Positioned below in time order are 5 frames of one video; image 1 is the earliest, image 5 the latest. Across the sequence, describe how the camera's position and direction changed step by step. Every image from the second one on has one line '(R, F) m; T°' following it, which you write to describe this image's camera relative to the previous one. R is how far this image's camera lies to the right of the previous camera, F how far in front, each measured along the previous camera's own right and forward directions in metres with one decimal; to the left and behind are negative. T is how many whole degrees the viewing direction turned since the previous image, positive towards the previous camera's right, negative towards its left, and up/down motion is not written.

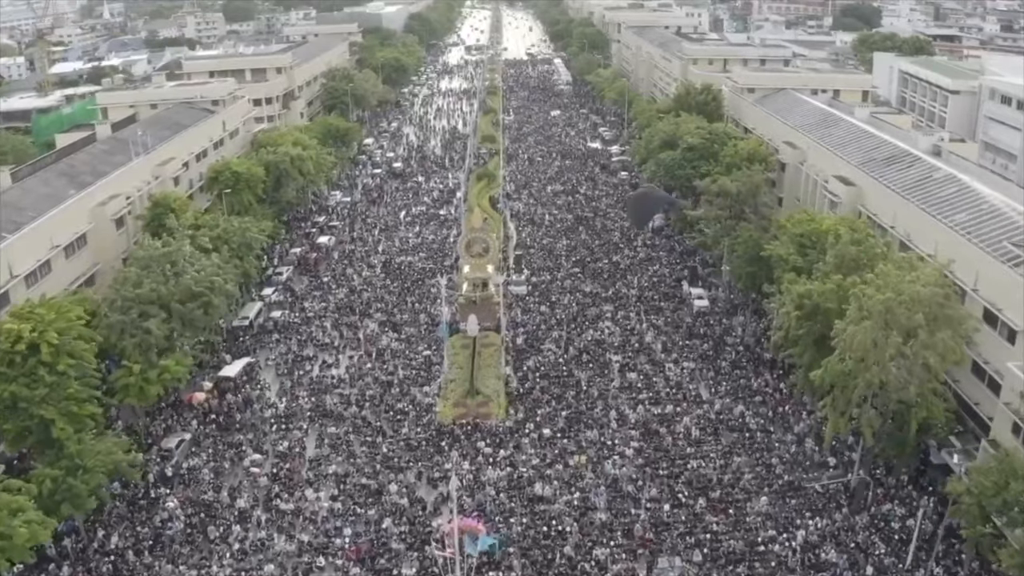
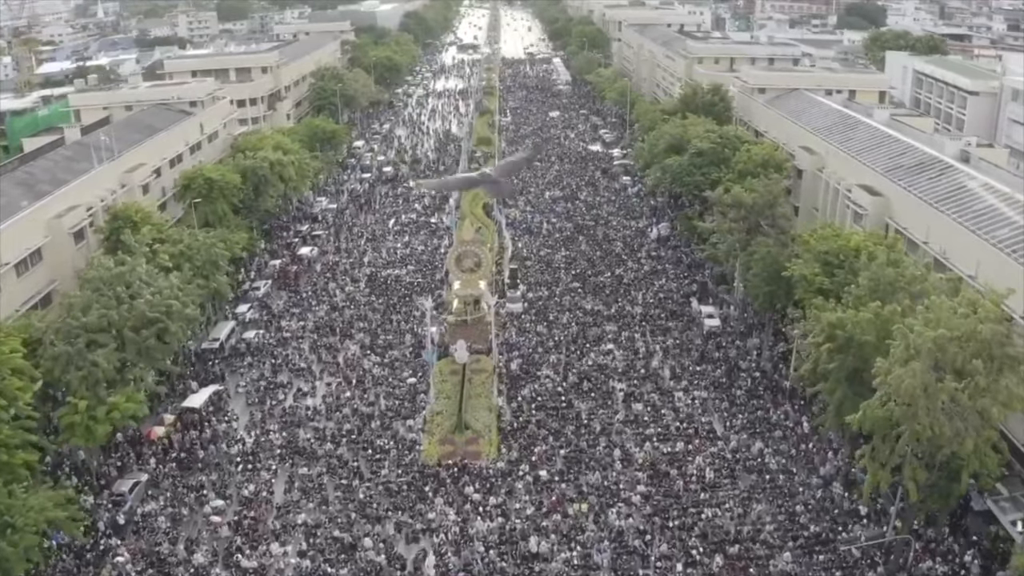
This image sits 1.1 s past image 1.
(+0.2, +3.6) m; 0°
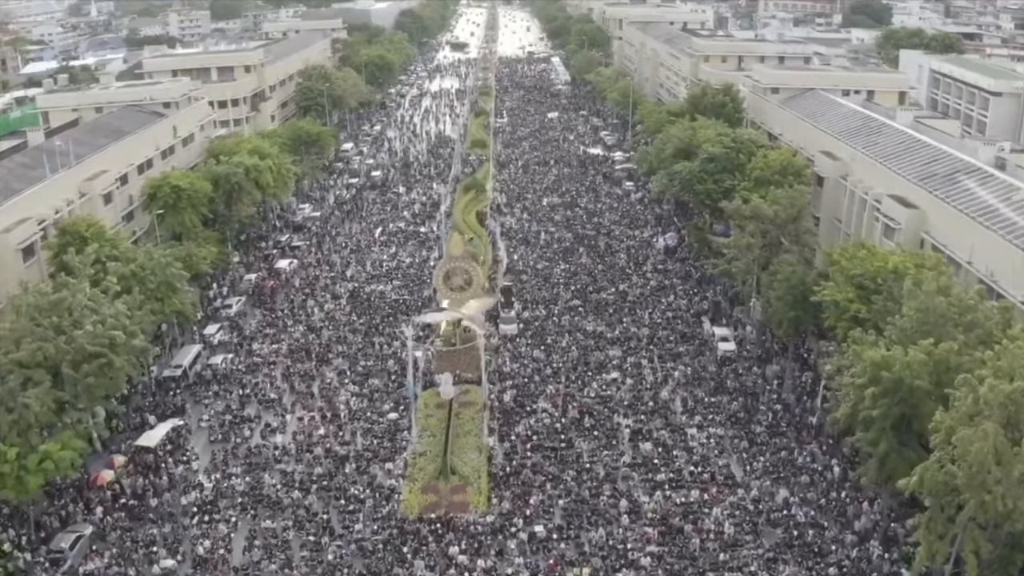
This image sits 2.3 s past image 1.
(+0.2, +3.8) m; 0°
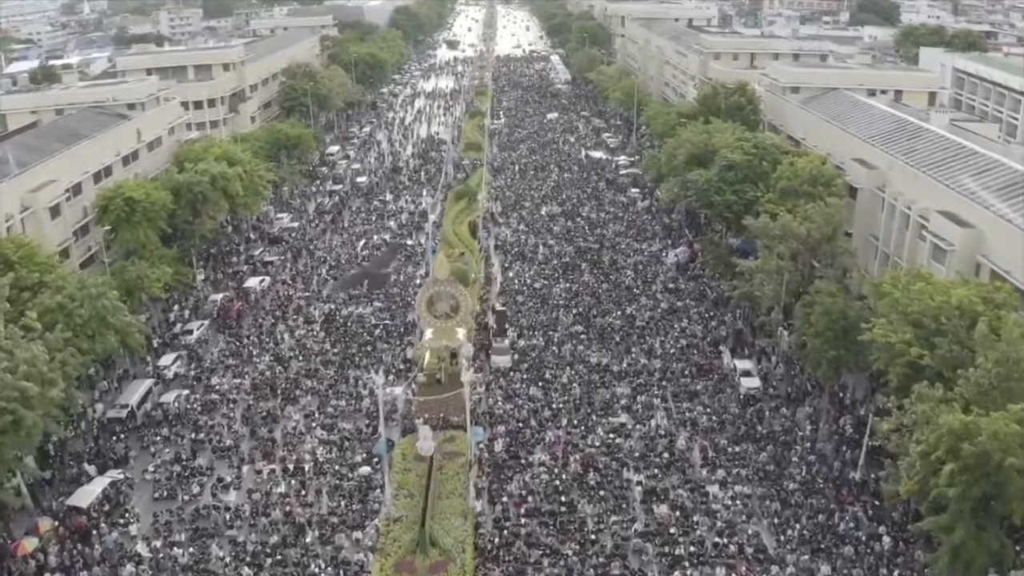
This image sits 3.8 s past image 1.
(+0.3, +4.6) m; 0°
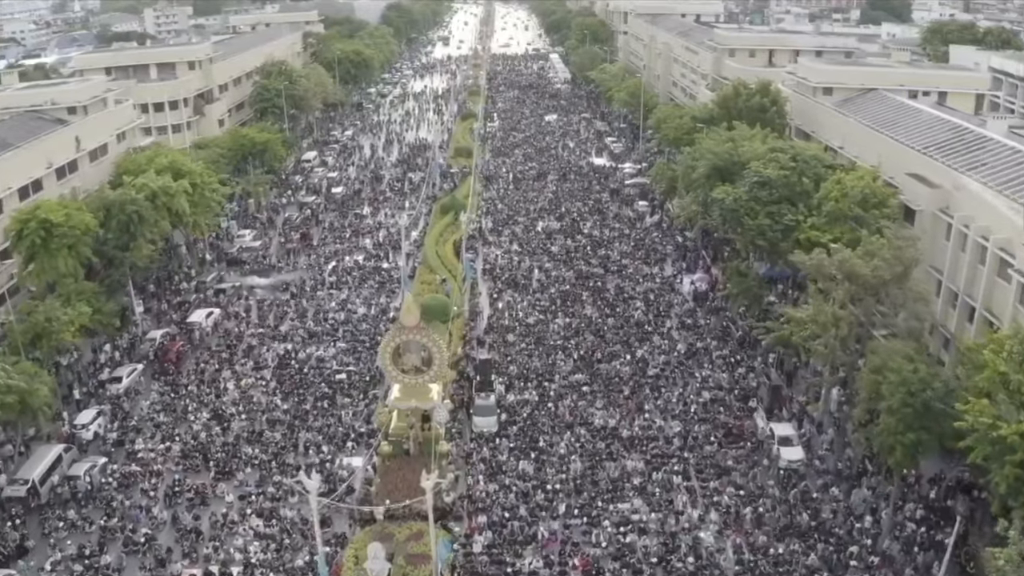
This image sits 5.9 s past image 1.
(+0.4, +6.1) m; 0°
